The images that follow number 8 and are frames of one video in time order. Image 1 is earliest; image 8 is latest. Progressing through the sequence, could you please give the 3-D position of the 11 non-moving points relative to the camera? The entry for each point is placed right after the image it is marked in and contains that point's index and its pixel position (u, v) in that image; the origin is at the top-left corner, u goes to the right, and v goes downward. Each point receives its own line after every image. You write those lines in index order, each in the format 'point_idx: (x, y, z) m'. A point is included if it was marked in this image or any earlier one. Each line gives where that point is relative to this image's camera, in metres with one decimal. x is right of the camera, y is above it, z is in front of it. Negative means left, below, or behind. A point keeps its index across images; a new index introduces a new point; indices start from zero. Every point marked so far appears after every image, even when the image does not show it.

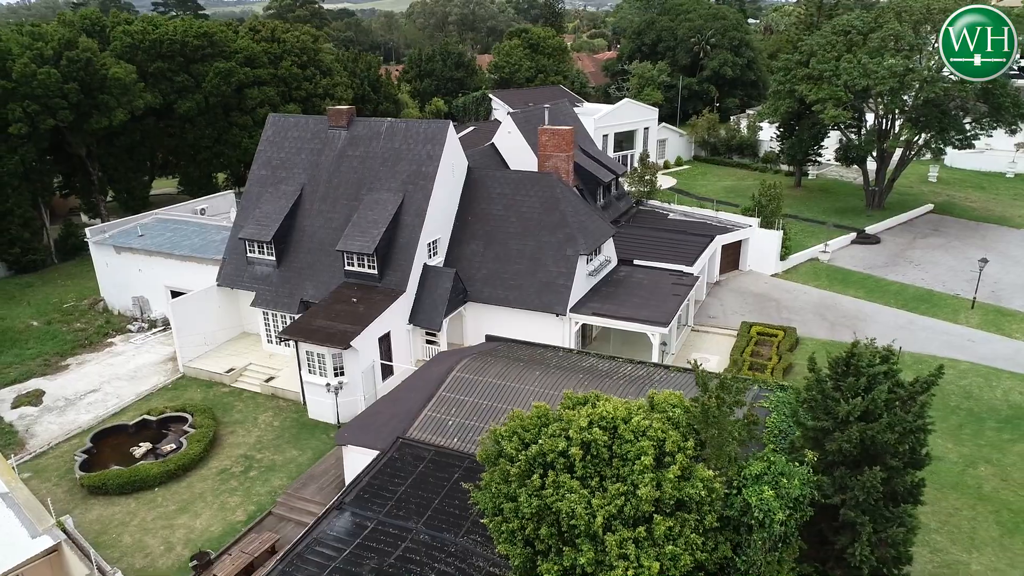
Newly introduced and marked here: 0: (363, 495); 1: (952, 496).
0: (-3.7, -5.1, +17.5) m
1: (+12.2, -5.7, +19.9) m
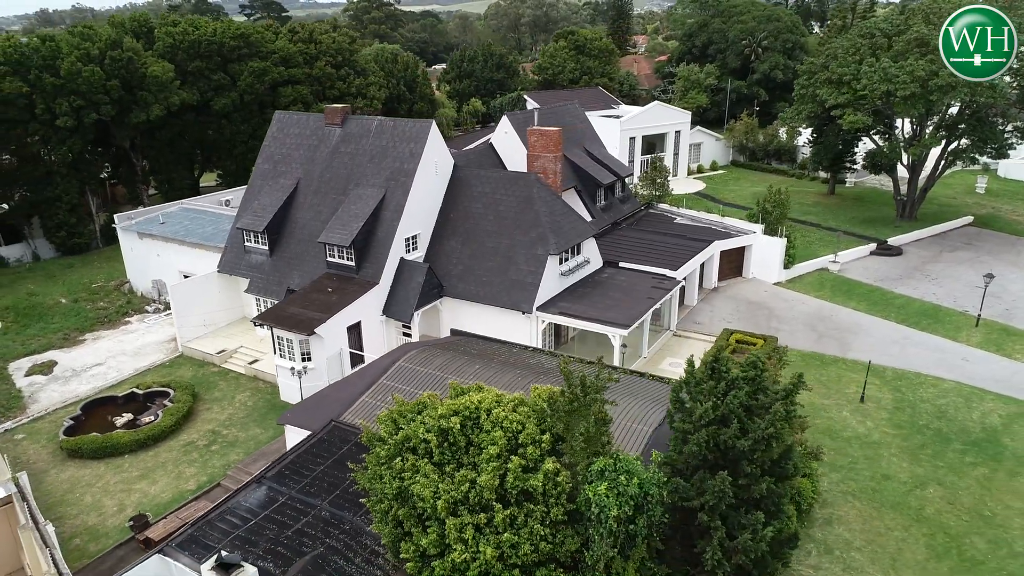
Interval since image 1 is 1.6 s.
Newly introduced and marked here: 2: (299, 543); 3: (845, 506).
0: (-5.9, -4.7, +18.5) m
1: (+10.1, -6.1, +19.2) m
2: (-4.8, -5.7, +16.1) m
3: (+9.0, -5.9, +19.5) m
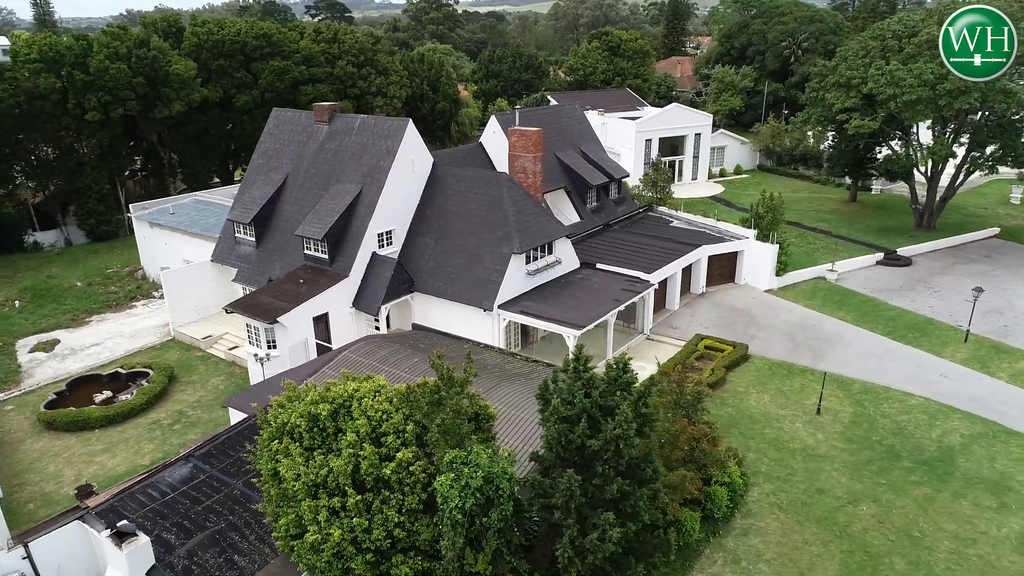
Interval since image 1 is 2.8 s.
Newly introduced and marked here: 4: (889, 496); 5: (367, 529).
0: (-8.1, -4.4, +19.4) m
1: (+7.8, -6.3, +18.7) m
2: (-7.3, -5.4, +16.9) m
3: (+6.8, -6.1, +19.1) m
4: (+10.4, -5.7, +19.8) m
5: (-2.7, -4.4, +13.2) m
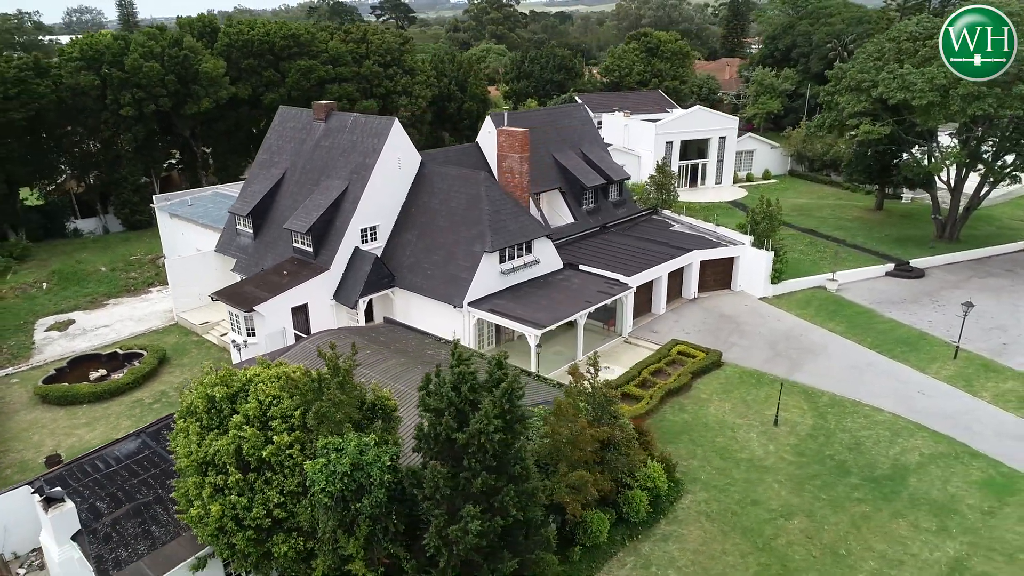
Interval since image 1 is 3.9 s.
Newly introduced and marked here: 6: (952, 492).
0: (-10.0, -4.0, +20.5) m
1: (+5.7, -6.5, +18.4) m
2: (-9.4, -5.1, +18.0) m
3: (+4.7, -6.2, +18.9) m
4: (+8.4, -6.0, +19.3) m
5: (-5.2, -4.2, +13.9) m
6: (+12.1, -5.6, +19.8) m
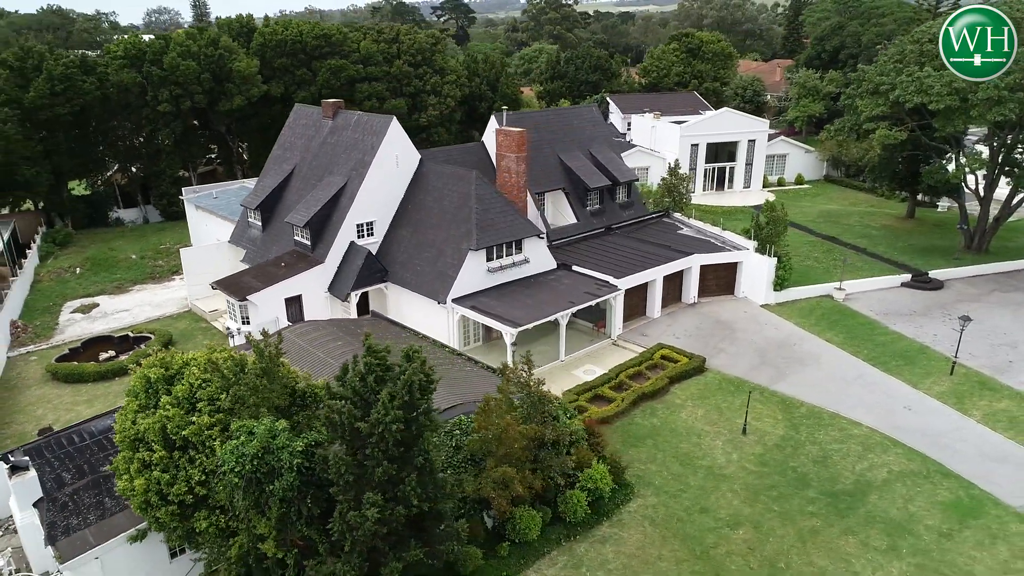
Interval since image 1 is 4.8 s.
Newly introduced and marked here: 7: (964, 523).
0: (-11.3, -3.6, +21.7) m
1: (+4.1, -6.5, +18.2) m
2: (-11.0, -4.7, +19.1) m
3: (+3.2, -6.3, +18.8) m
4: (+6.9, -6.2, +18.9) m
5: (-7.0, -4.0, +14.7) m
6: (+10.6, -5.9, +19.0) m
7: (+11.6, -6.1, +18.5) m
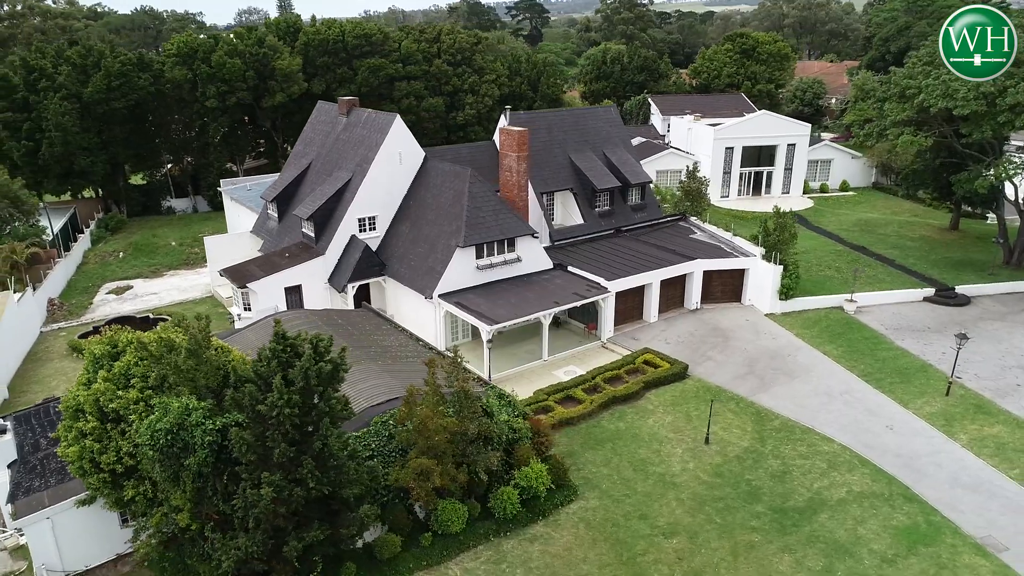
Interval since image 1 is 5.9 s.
0: (-12.6, -3.1, +23.1) m
1: (+2.2, -6.6, +18.1) m
2: (-12.5, -4.1, +20.5) m
3: (+1.4, -6.3, +18.7) m
4: (+5.1, -6.4, +18.4) m
5: (-9.1, -3.6, +15.7) m
6: (+8.8, -6.2, +18.2) m
7: (+9.8, -6.4, +17.6) m
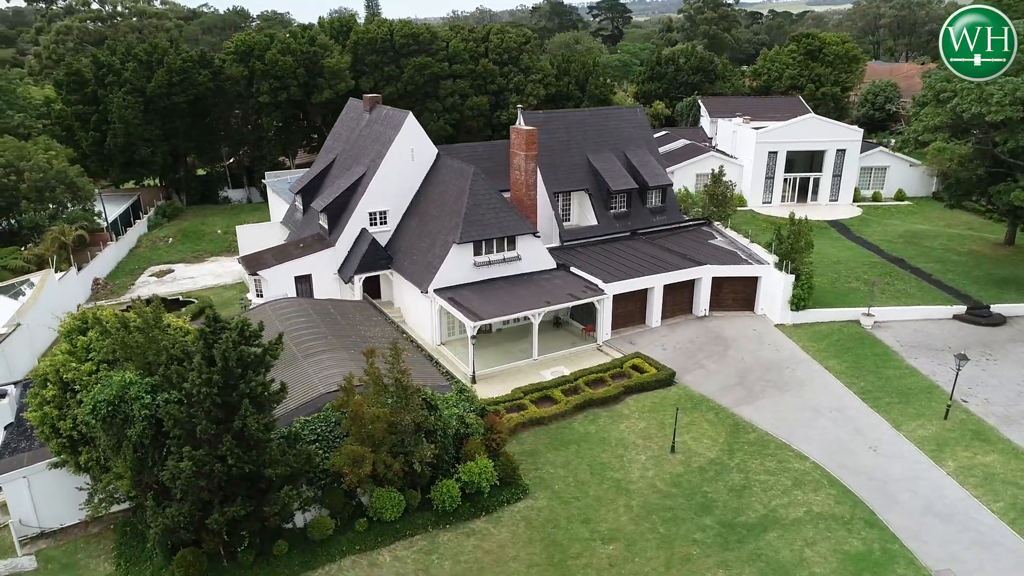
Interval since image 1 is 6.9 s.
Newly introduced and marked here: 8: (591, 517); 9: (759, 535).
0: (-13.4, -2.4, +24.8) m
1: (+0.6, -6.6, +18.1) m
2: (-13.7, -3.5, +22.2) m
3: (-0.2, -6.3, +18.8) m
4: (+3.5, -6.5, +18.1) m
5: (-10.8, -3.1, +17.0) m
6: (+7.1, -6.5, +17.4) m
7: (+8.0, -6.7, +16.7) m
8: (+2.1, -6.1, +19.1) m
9: (+6.3, -6.3, +18.2) m
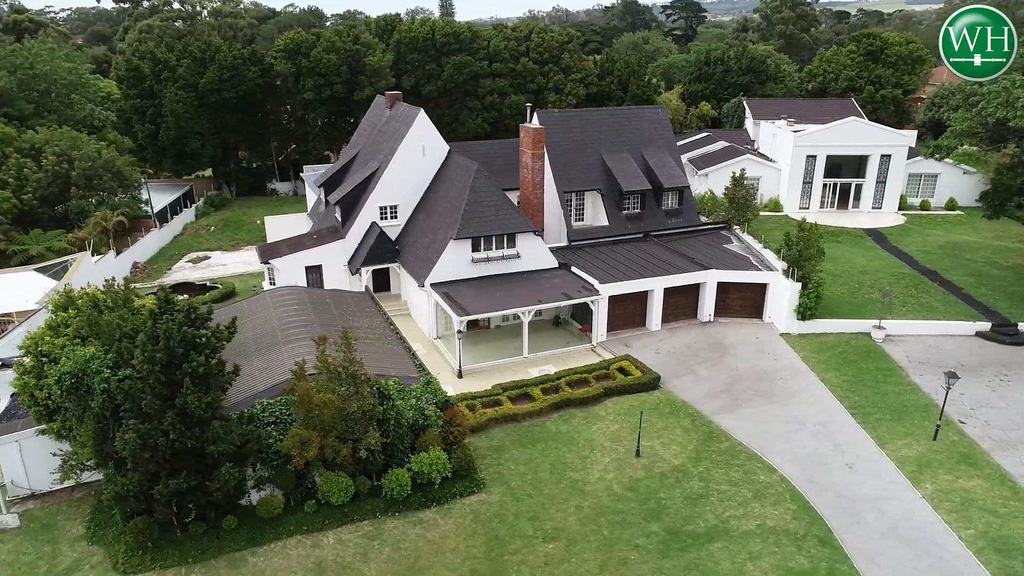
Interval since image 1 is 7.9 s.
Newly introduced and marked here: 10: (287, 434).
0: (-14.0, -1.8, +26.3) m
1: (-0.9, -6.5, +18.2) m
2: (-14.6, -2.8, +23.7) m
3: (-1.6, -6.1, +19.0) m
4: (+2.0, -6.5, +17.9) m
5: (-12.2, -2.5, +18.3) m
6: (+5.5, -6.6, +16.9) m
7: (+6.3, -6.9, +16.1) m
8: (+0.8, -6.1, +19.1) m
9: (+4.8, -6.4, +17.8) m
10: (-5.9, -3.8, +18.7) m
